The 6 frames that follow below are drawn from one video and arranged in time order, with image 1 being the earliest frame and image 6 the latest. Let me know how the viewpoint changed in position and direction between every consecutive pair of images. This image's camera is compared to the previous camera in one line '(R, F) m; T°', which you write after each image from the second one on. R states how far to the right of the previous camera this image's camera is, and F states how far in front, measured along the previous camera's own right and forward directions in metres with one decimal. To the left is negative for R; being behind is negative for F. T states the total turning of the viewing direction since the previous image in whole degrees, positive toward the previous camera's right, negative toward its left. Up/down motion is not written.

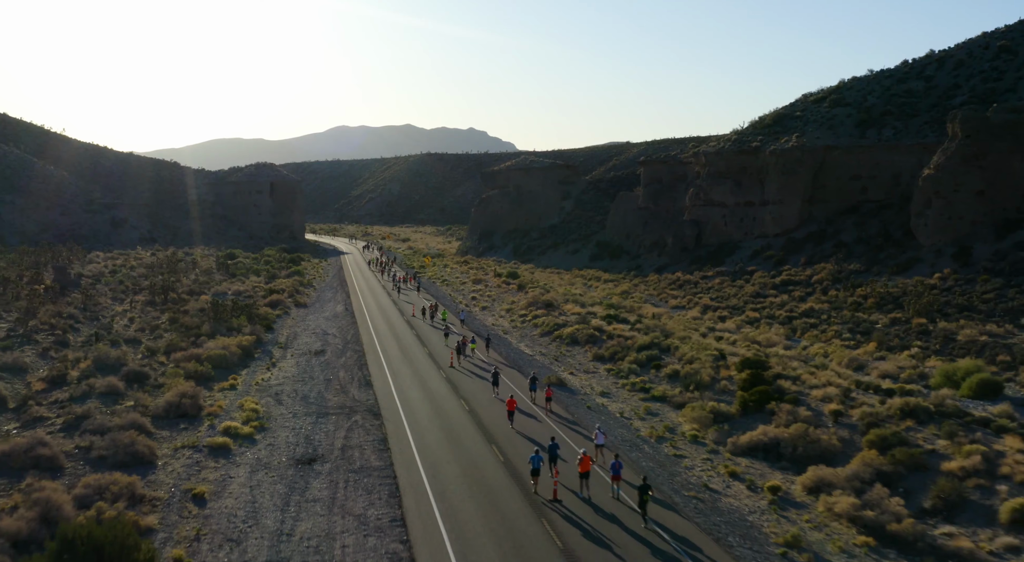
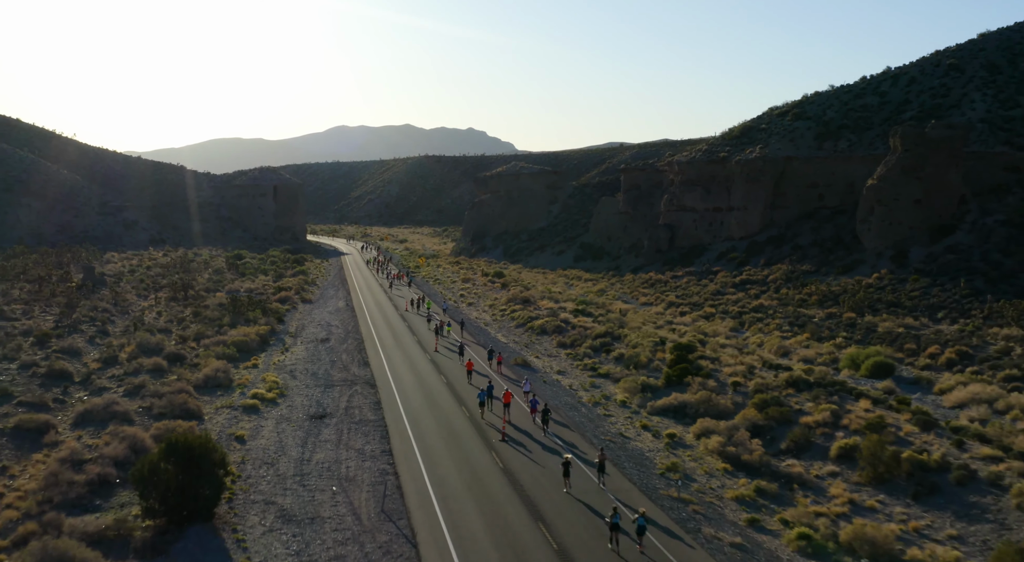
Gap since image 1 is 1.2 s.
(+0.9, -4.3) m; 0°
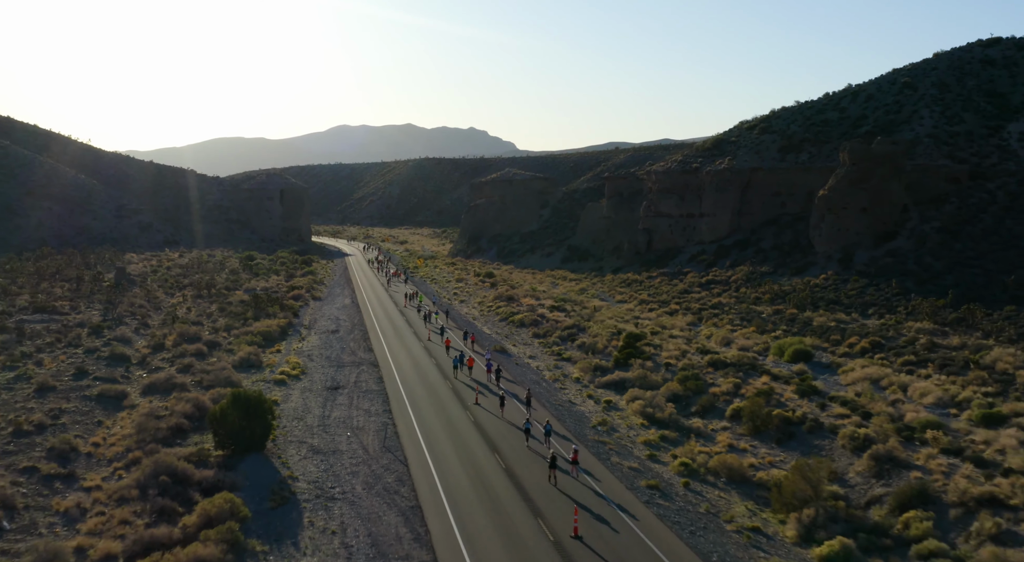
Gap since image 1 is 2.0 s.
(+0.9, -5.0) m; 0°
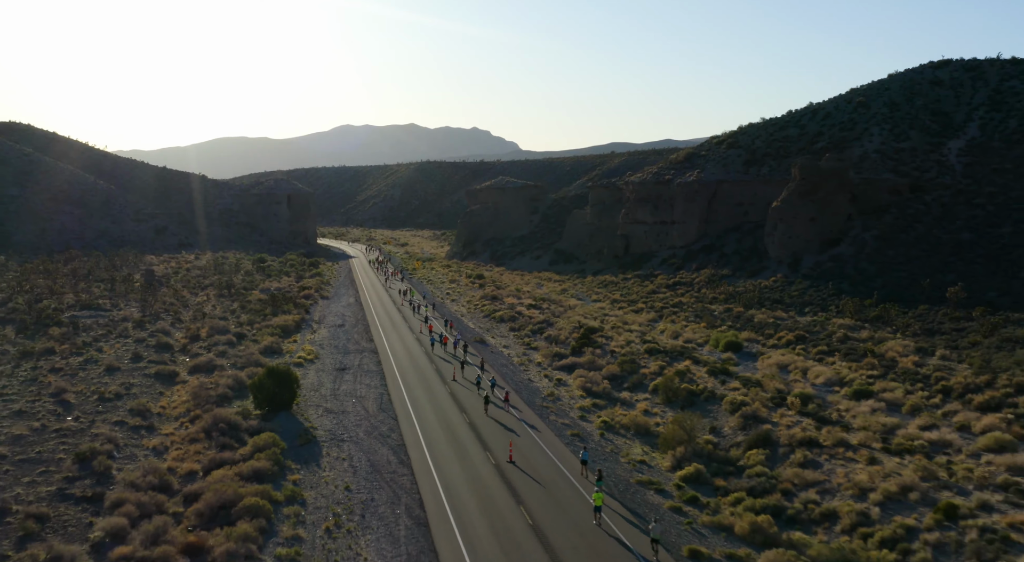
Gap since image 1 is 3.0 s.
(+1.3, -5.9) m; 0°
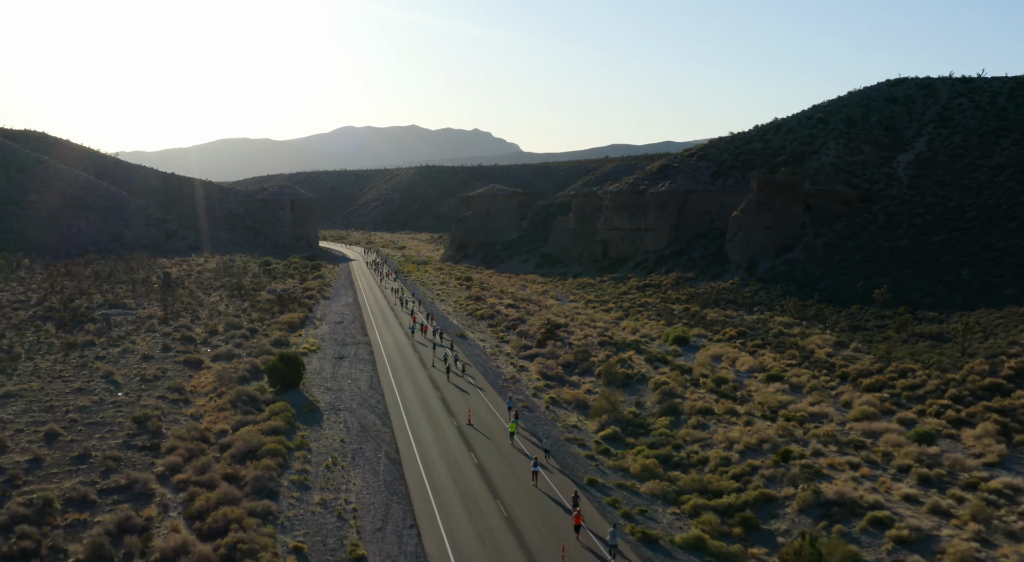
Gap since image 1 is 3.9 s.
(+1.5, -5.5) m; 0°
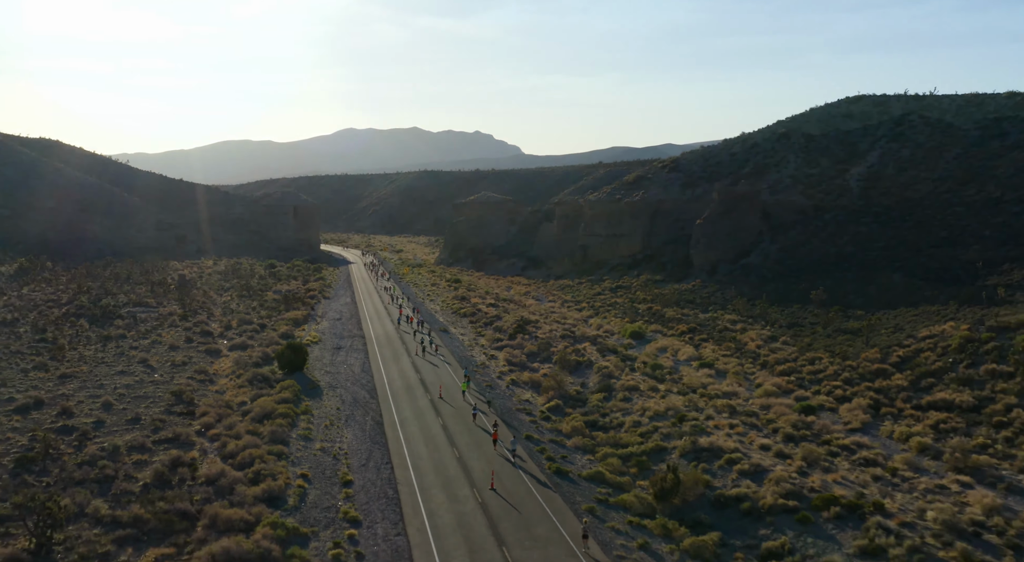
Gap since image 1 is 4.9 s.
(+1.7, -6.0) m; 0°
